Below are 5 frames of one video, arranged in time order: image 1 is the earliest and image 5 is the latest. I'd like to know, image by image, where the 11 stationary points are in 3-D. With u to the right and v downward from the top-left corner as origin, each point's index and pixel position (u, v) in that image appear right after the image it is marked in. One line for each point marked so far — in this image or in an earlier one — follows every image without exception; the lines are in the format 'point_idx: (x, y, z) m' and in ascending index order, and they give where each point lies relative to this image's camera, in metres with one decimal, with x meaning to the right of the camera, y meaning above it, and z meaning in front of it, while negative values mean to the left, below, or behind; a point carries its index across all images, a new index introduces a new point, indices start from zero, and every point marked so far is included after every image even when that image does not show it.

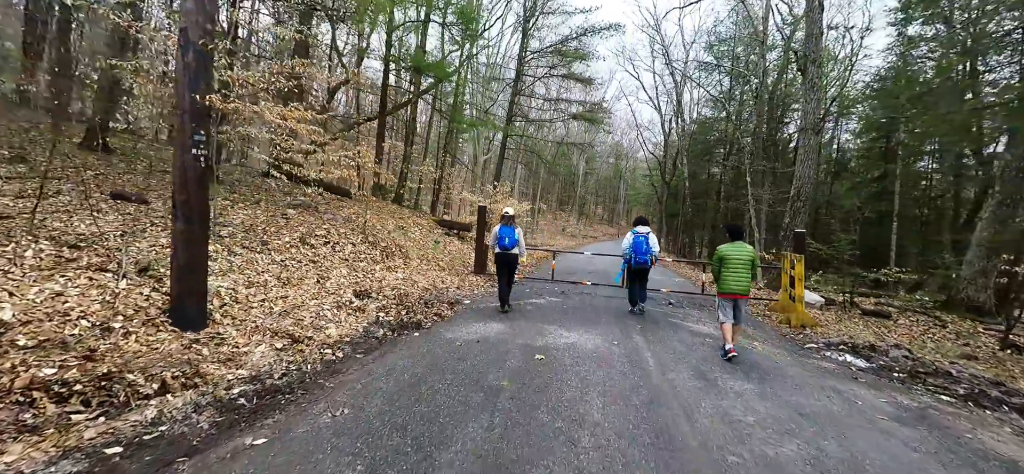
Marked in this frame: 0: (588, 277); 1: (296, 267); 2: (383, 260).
0: (+2.3, -1.2, +12.7) m
1: (-3.6, -0.5, +7.2) m
2: (-2.7, -0.5, +9.2) m
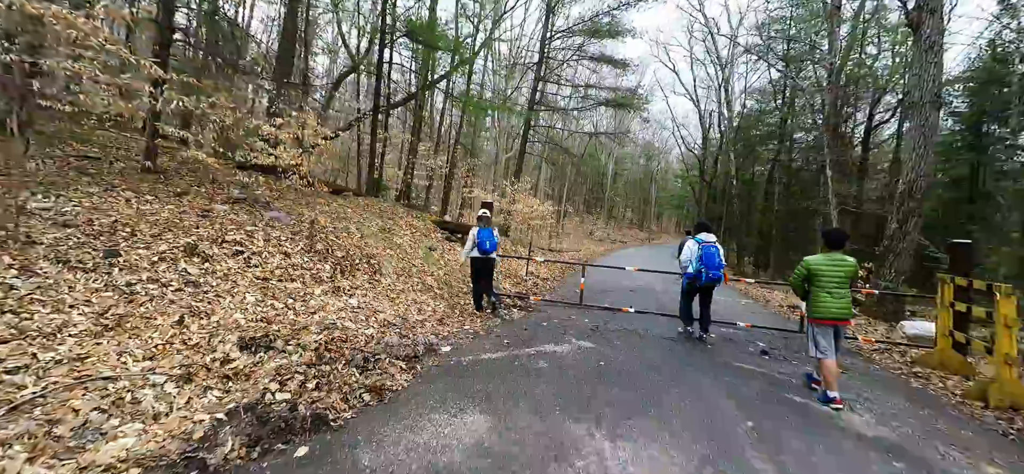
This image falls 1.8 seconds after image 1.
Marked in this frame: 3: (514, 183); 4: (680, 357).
0: (+2.6, -1.4, +9.4) m
1: (-3.6, -0.6, +4.3) m
2: (-2.6, -0.6, +6.2) m
3: (+0.1, +2.2, +17.7) m
4: (+2.2, -1.6, +5.6) m
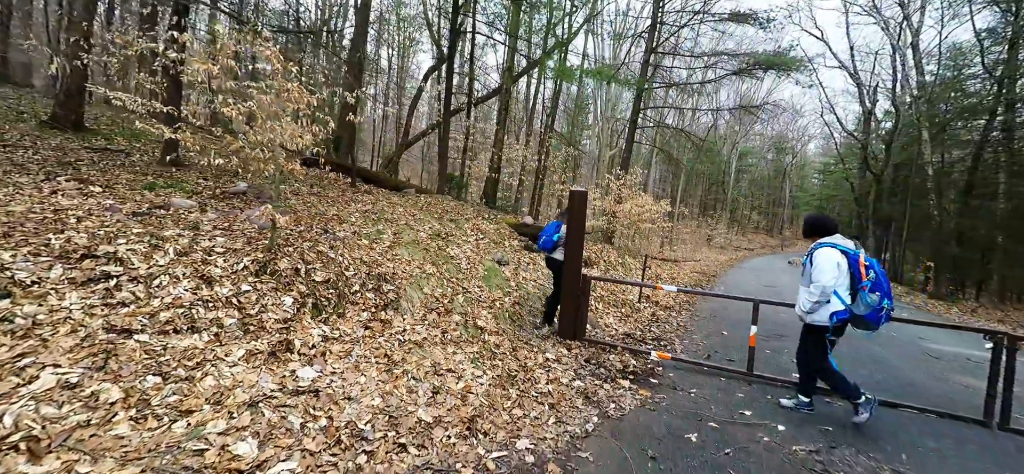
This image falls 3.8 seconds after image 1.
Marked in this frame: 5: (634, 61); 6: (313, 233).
0: (+4.0, -1.5, +5.3) m
1: (-3.2, -0.6, +1.8) m
2: (-1.8, -0.7, +3.4) m
3: (+3.5, +1.9, +14.0) m
4: (+2.7, -1.7, +1.7) m
5: (+5.7, +8.1, +19.8) m
6: (-2.3, 0.0, +5.0) m
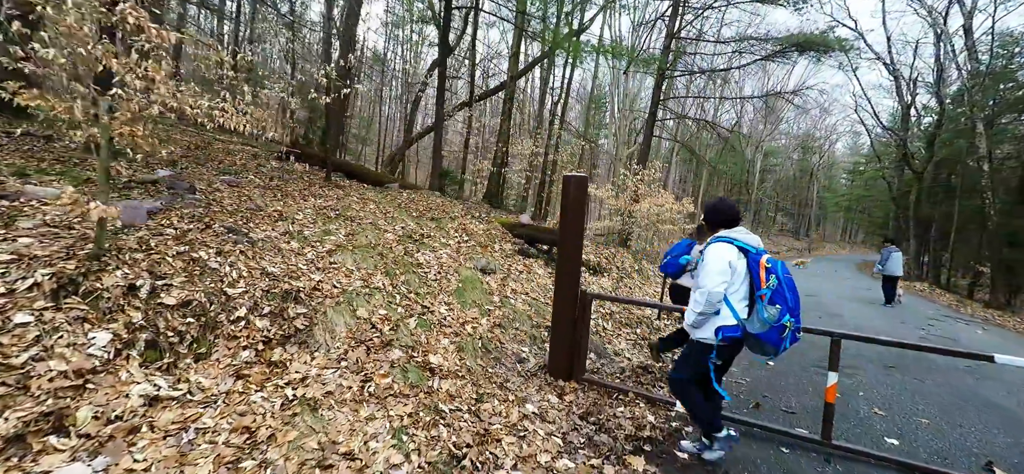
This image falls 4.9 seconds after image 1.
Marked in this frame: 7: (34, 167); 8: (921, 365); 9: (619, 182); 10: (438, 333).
0: (+3.7, -1.6, +3.7) m
1: (-3.6, -0.6, +0.5) m
2: (-2.1, -0.7, +2.1) m
3: (+3.6, +1.9, +12.4) m
4: (+2.3, -1.7, +0.2) m
5: (+6.0, +7.9, +18.2) m
6: (-2.5, 0.0, +3.6) m
7: (-5.2, +0.8, +4.8) m
8: (+5.0, -1.5, +5.2) m
9: (+3.1, +1.6, +12.4) m
10: (-0.7, -0.8, +3.9) m
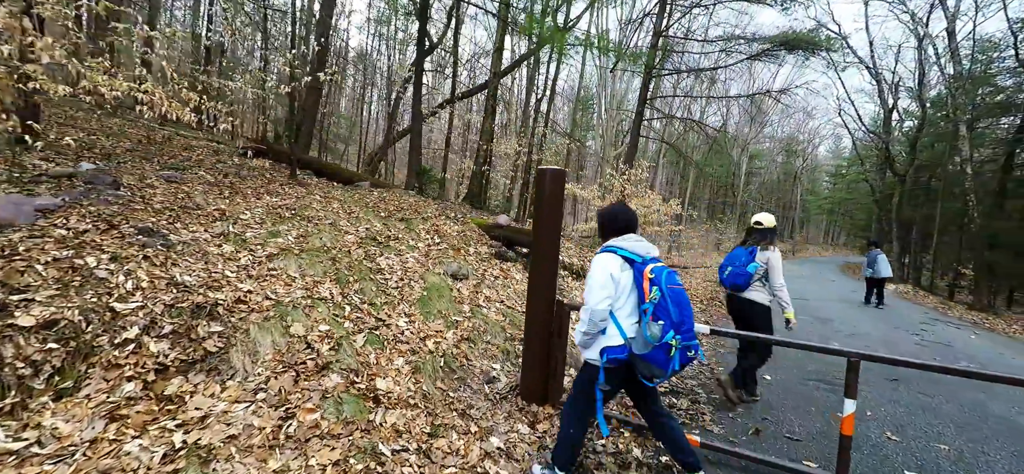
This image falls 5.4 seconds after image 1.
0: (+3.5, -1.6, +3.3) m
1: (-3.8, -0.6, -0.1) m
2: (-2.4, -0.7, +1.5) m
3: (+3.1, +1.8, +12.0) m
4: (+2.1, -1.7, -0.3) m
5: (+5.4, +7.9, +17.8) m
6: (-2.8, 0.0, +3.1) m
7: (-5.5, +0.7, +4.1) m
8: (+4.7, -1.5, +4.8) m
9: (+2.6, +1.5, +12.0) m
10: (-0.9, -0.9, +3.4) m
